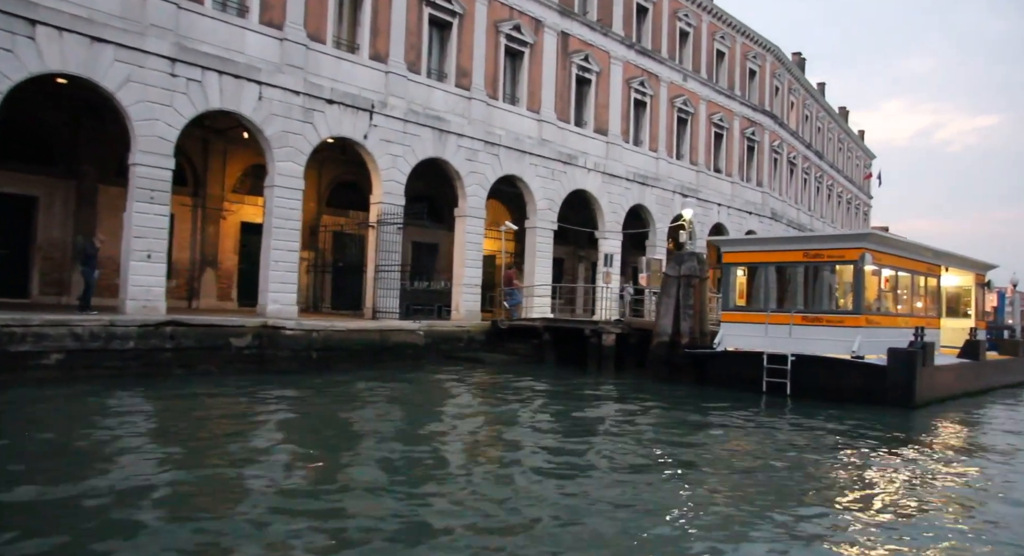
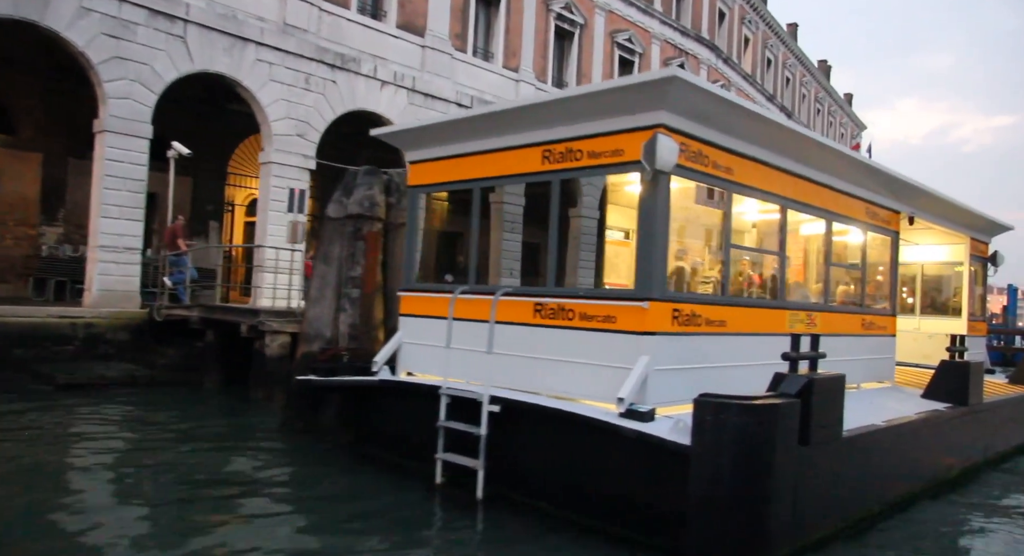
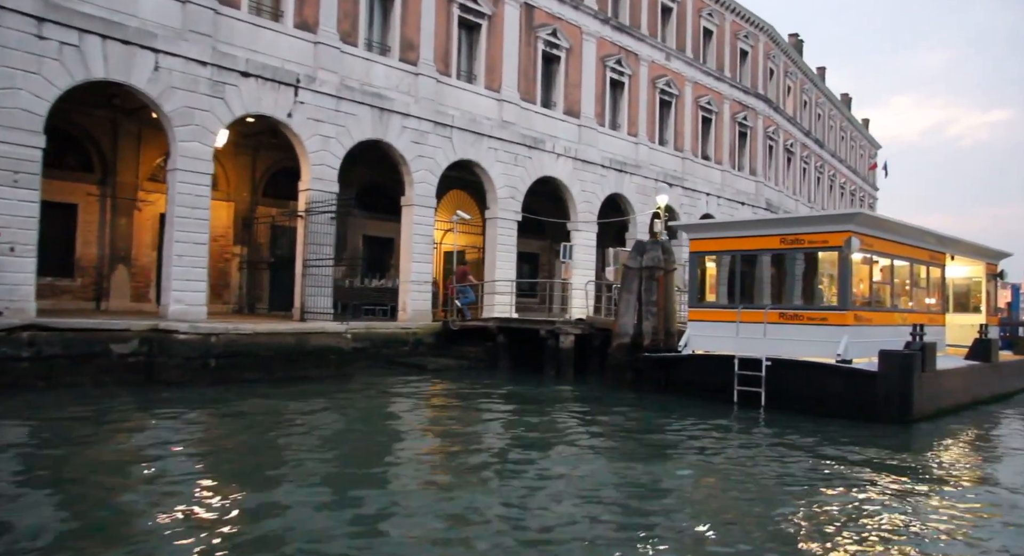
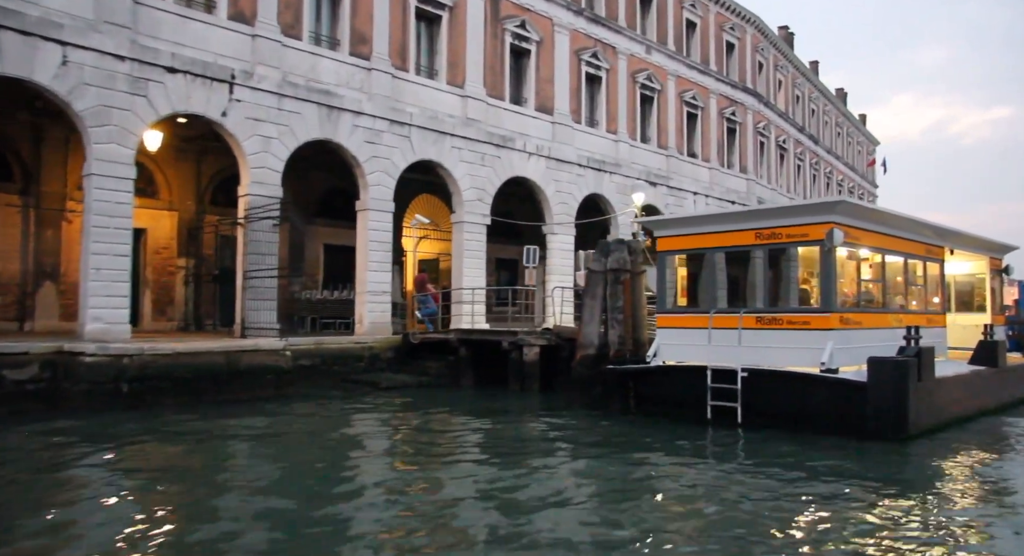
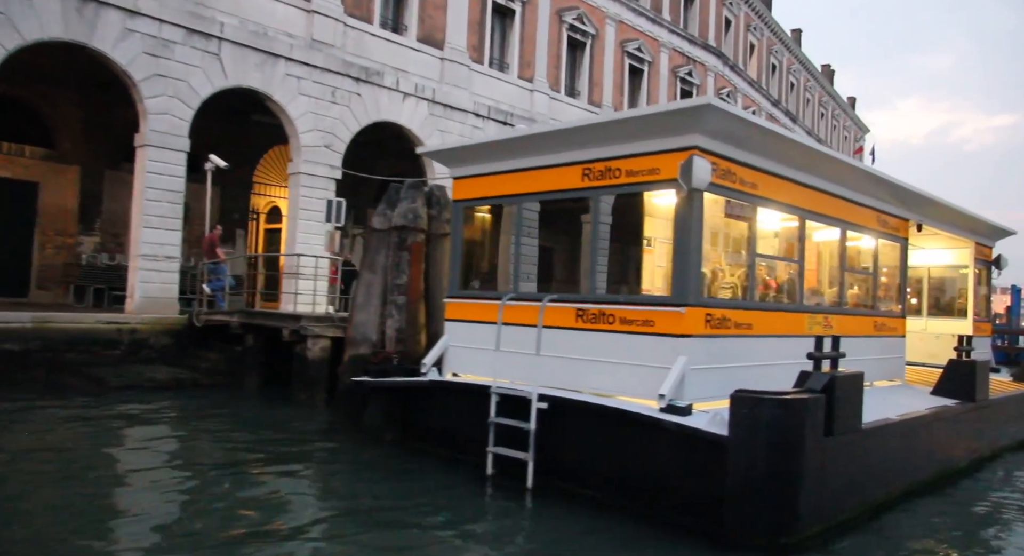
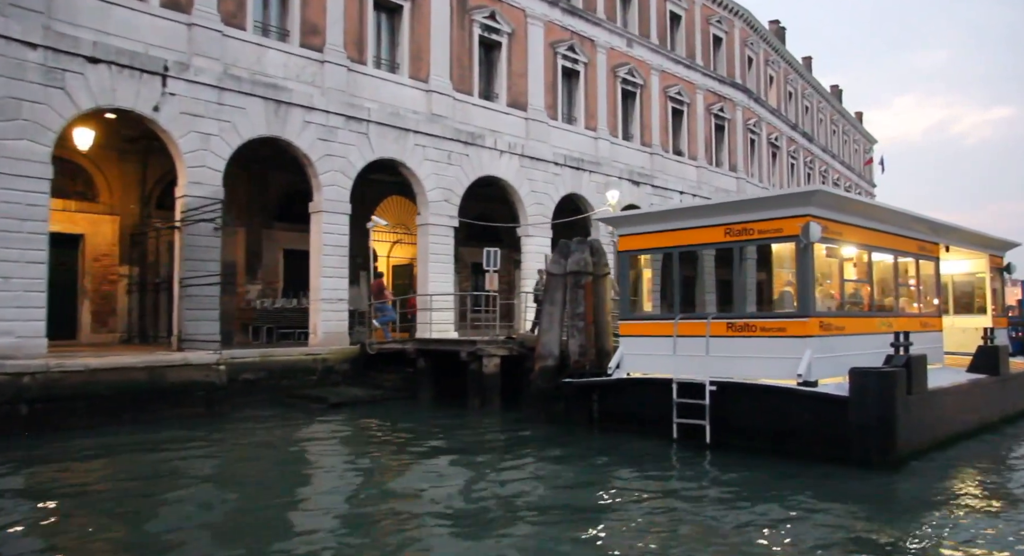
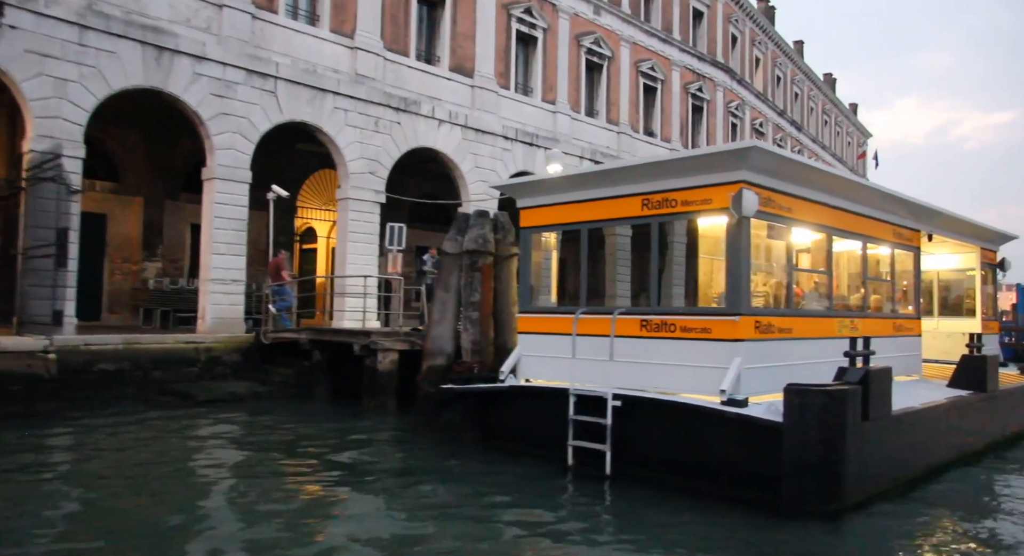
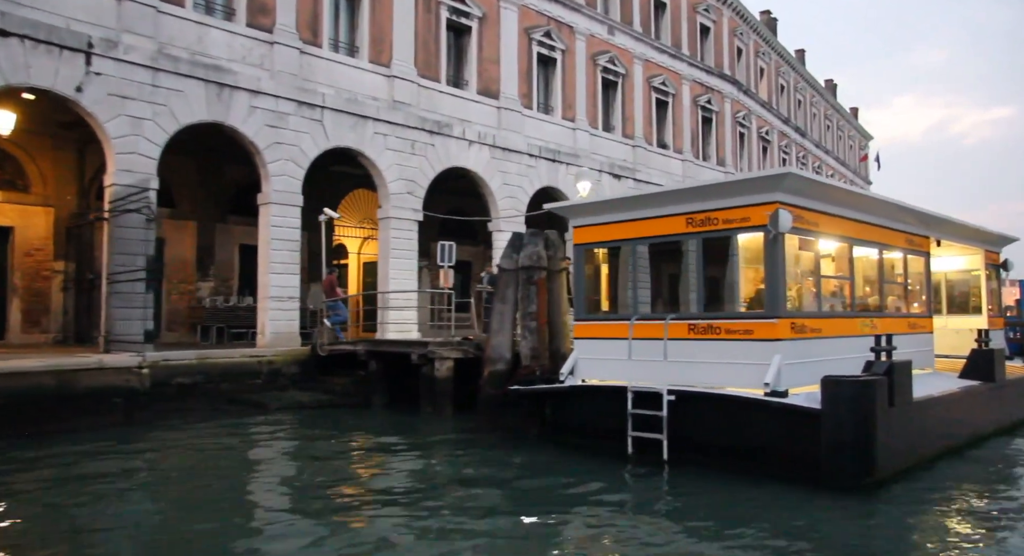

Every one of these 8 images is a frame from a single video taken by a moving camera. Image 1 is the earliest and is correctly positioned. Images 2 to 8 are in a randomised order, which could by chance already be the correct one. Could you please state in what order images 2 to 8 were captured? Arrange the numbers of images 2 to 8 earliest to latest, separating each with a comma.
3, 4, 6, 8, 7, 5, 2
